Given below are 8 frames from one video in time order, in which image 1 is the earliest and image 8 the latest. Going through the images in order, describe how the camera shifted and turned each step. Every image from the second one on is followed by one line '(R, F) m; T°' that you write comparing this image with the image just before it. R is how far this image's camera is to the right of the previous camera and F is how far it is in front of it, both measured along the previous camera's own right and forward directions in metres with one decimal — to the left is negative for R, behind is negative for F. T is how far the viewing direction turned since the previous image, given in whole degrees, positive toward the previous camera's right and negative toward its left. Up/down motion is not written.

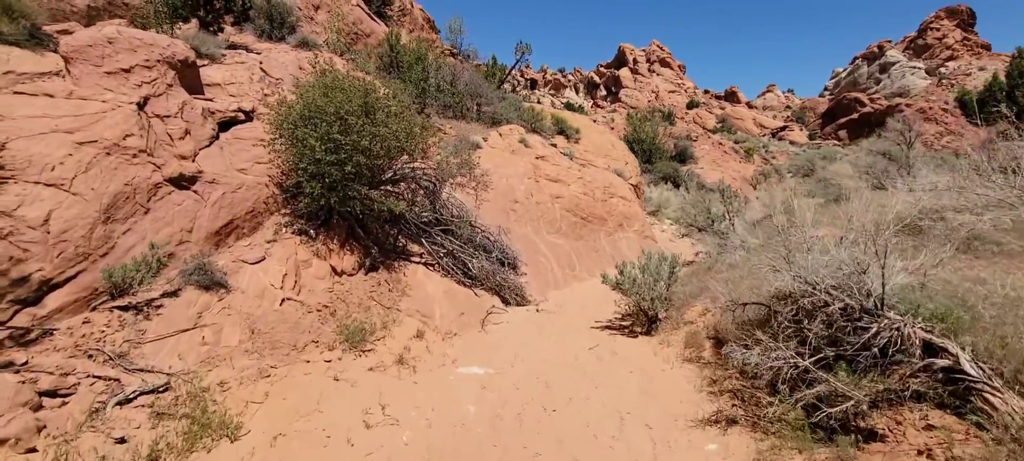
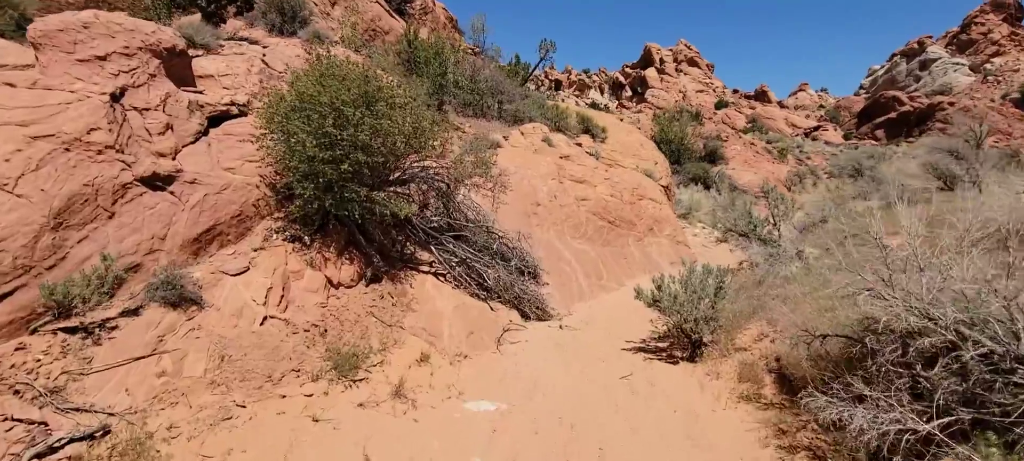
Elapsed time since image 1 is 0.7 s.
(+0.1, +0.8) m; -3°
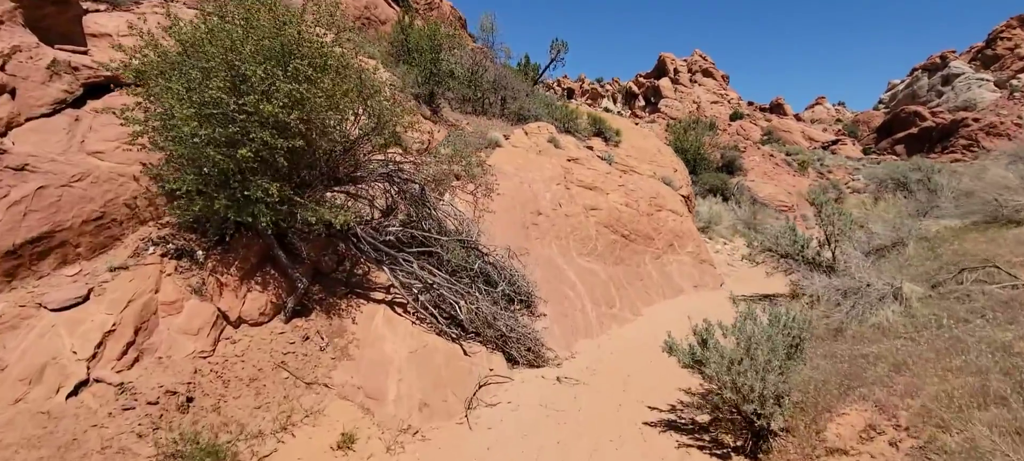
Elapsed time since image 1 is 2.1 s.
(+0.3, +1.7) m; -1°
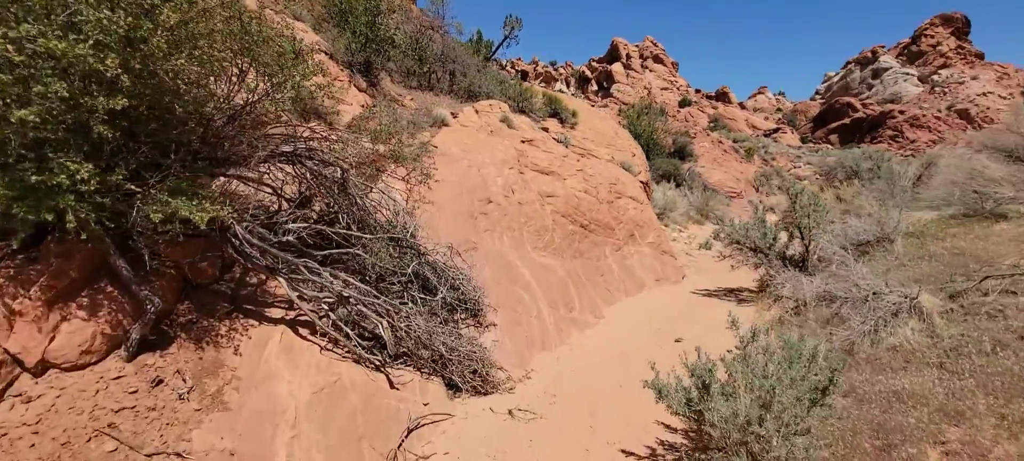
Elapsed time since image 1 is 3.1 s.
(+0.1, +1.0) m; +5°
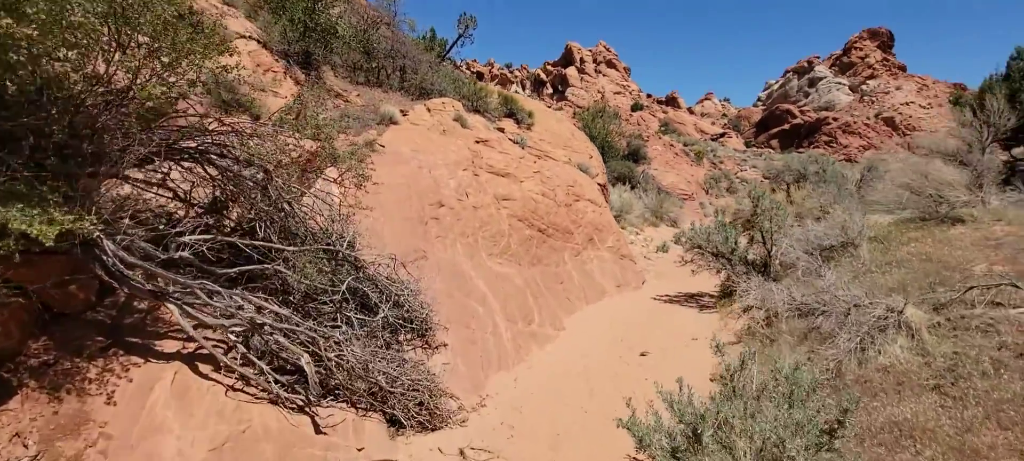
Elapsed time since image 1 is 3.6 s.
(0.0, +0.5) m; +5°
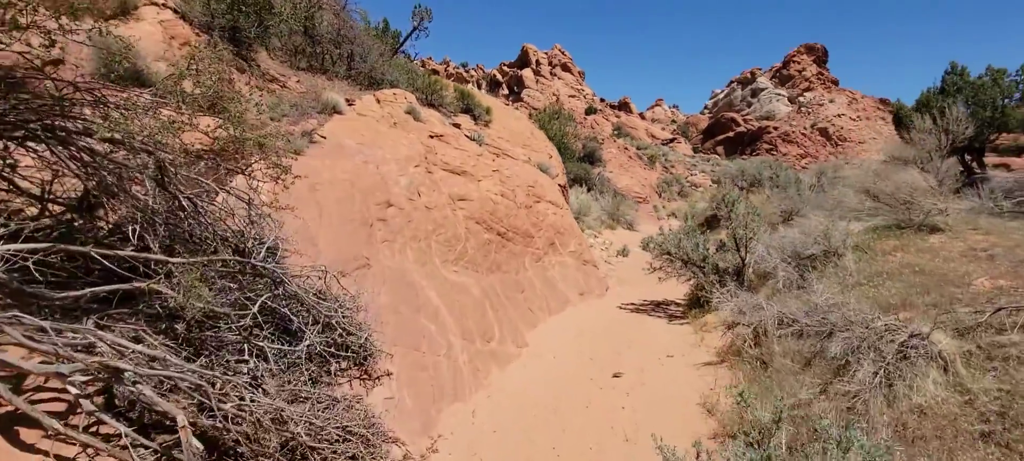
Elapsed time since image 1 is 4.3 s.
(0.0, +0.7) m; +5°
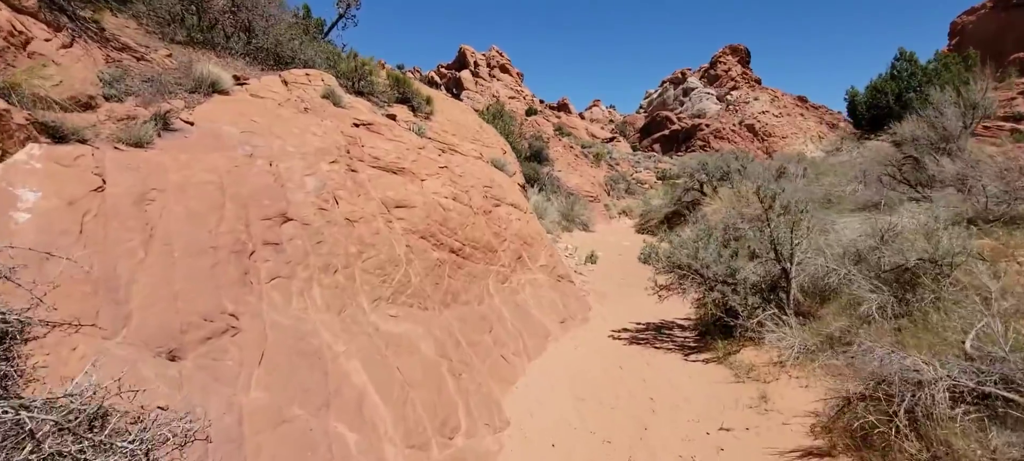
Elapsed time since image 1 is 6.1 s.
(-0.2, +2.1) m; +6°
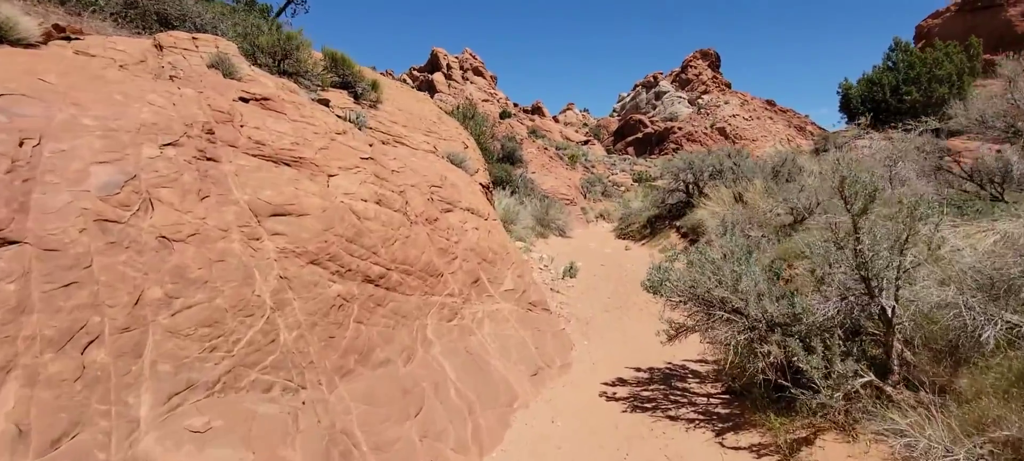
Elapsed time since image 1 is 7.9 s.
(+0.2, +2.0) m; +3°
